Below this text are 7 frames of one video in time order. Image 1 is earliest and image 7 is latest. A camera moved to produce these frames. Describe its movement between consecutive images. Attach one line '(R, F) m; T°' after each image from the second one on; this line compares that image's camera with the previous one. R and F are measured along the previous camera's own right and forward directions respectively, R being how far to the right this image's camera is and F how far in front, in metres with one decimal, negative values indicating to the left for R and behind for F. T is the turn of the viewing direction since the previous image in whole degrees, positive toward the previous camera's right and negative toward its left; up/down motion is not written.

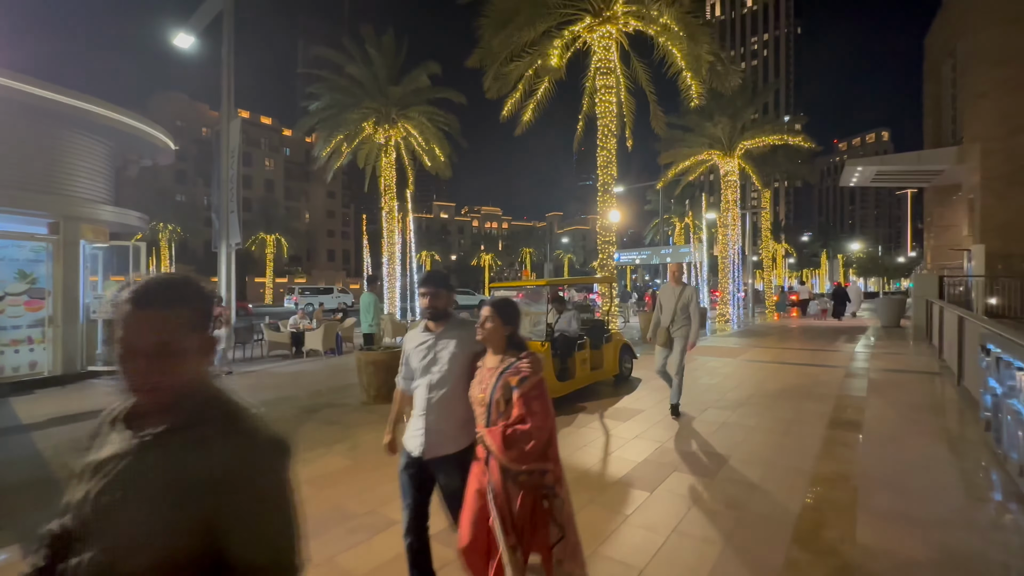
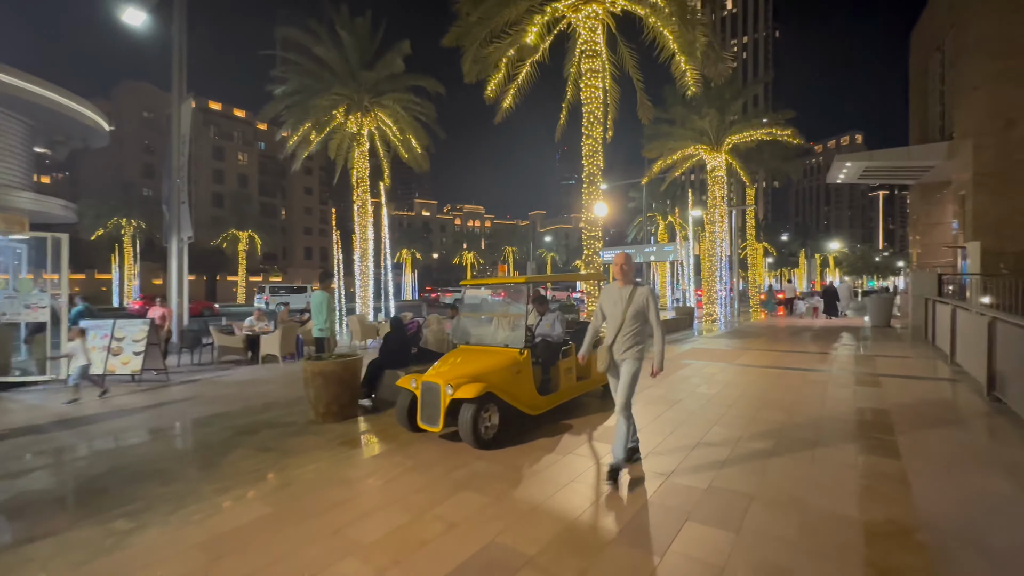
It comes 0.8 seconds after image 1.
(+0.1, +1.1) m; +2°
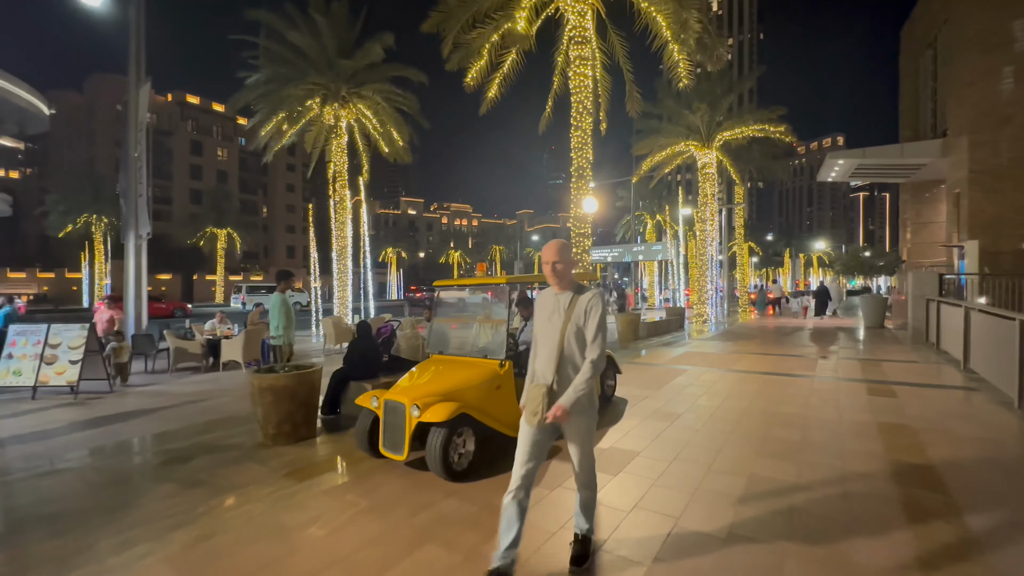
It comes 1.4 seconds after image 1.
(+0.1, +0.8) m; +2°
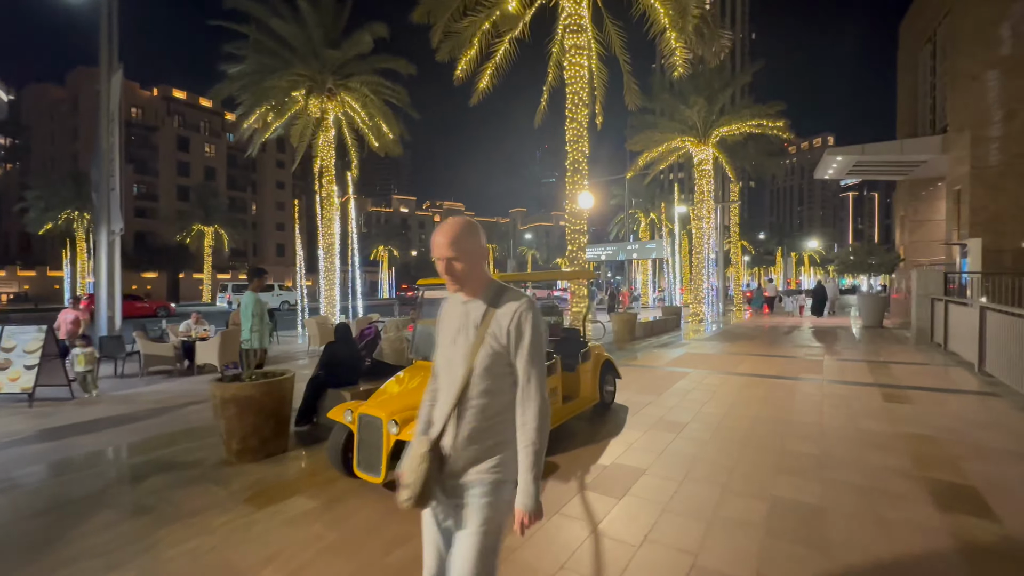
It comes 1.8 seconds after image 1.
(0.0, +0.5) m; +1°
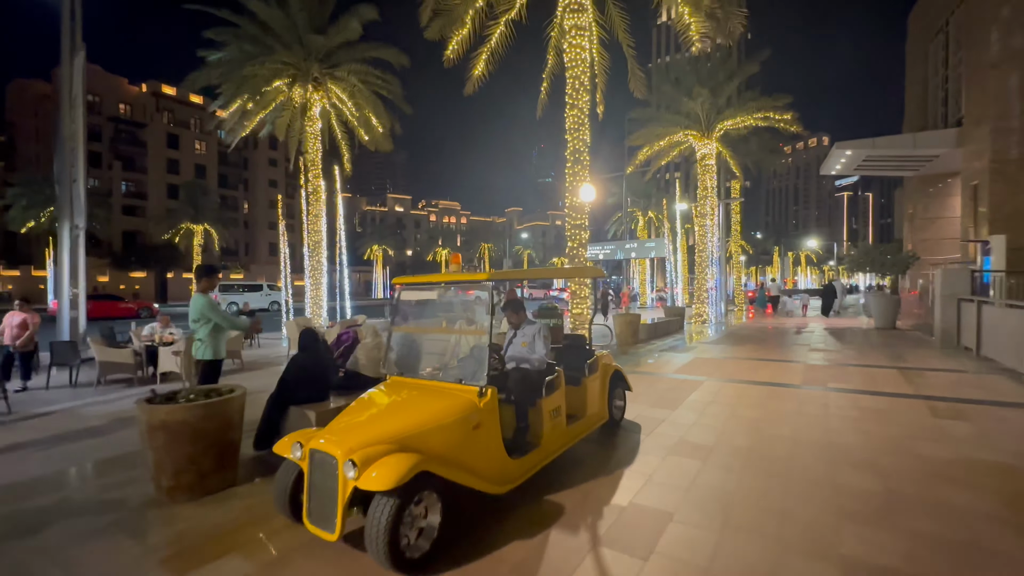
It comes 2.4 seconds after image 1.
(0.0, +0.9) m; 0°
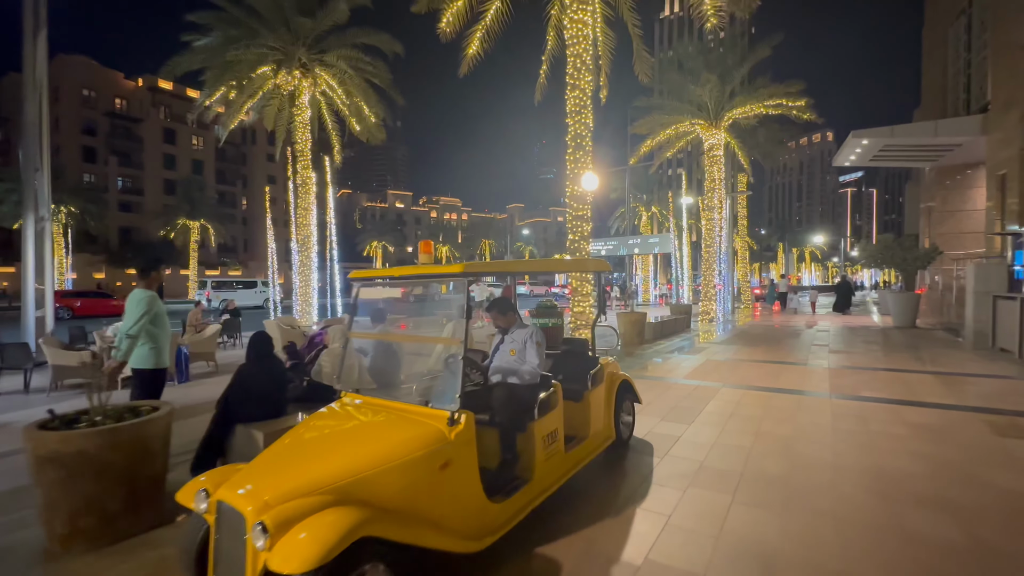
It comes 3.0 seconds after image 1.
(+0.1, +0.9) m; 0°
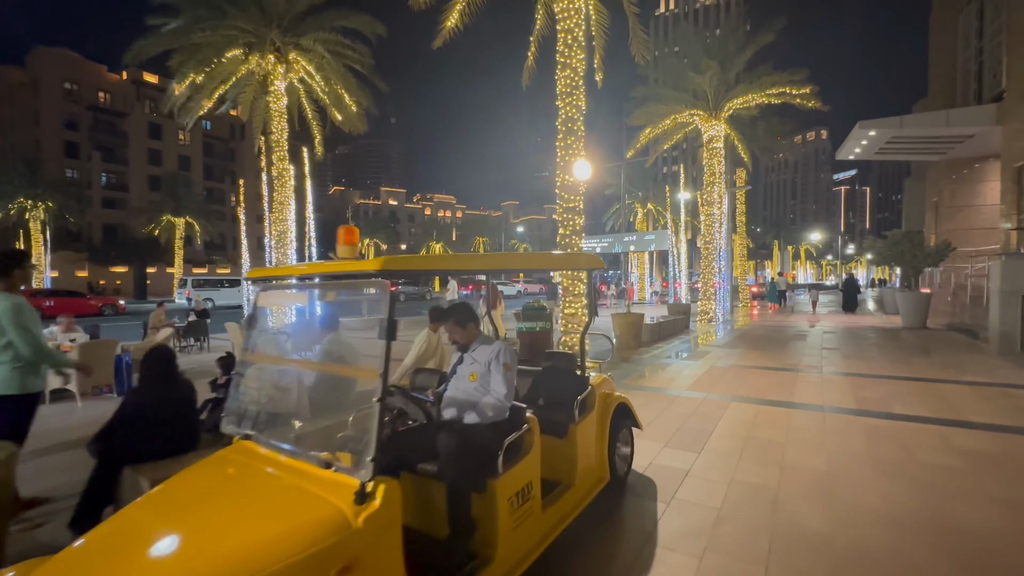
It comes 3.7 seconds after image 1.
(+0.2, +1.0) m; +1°
